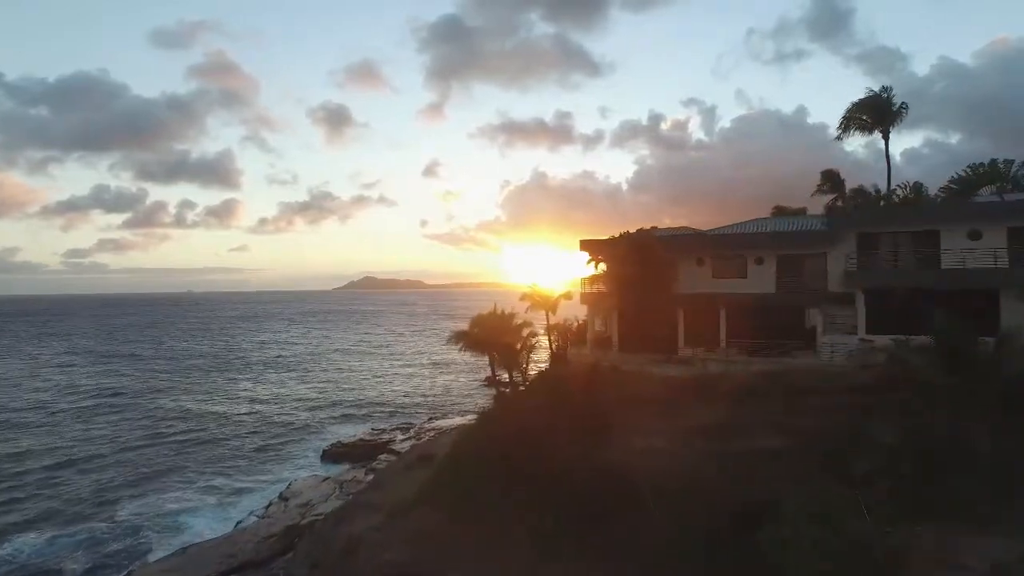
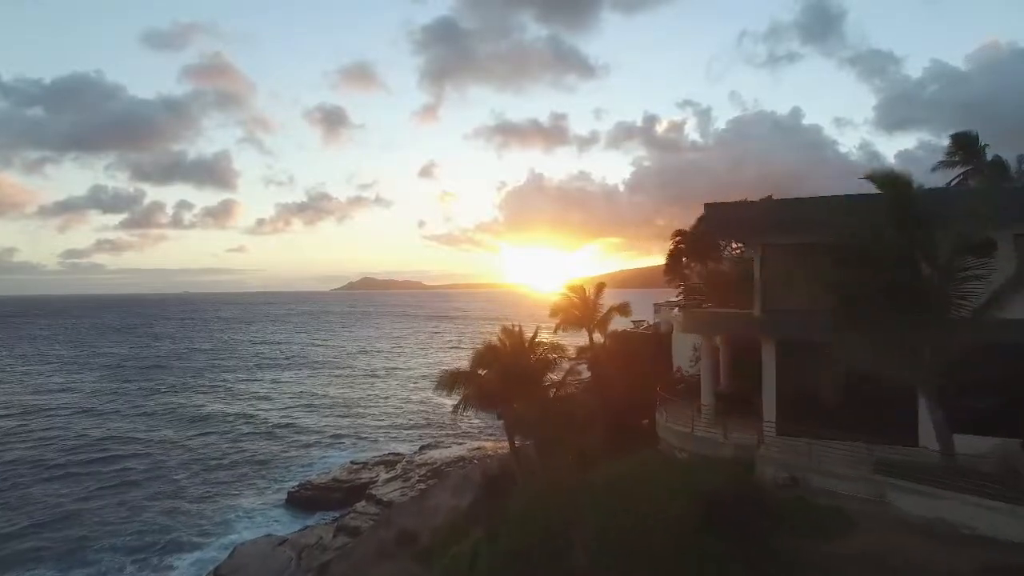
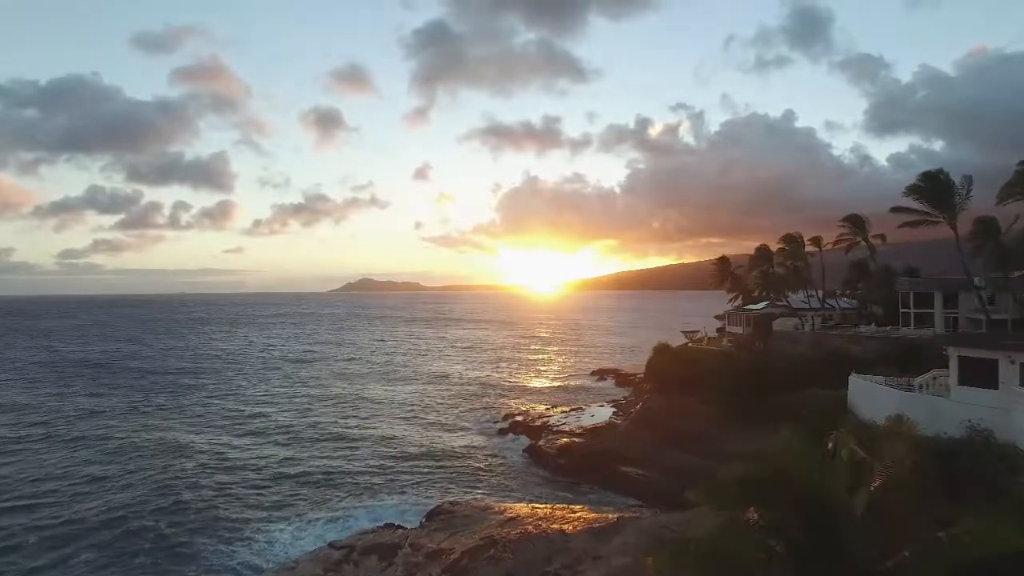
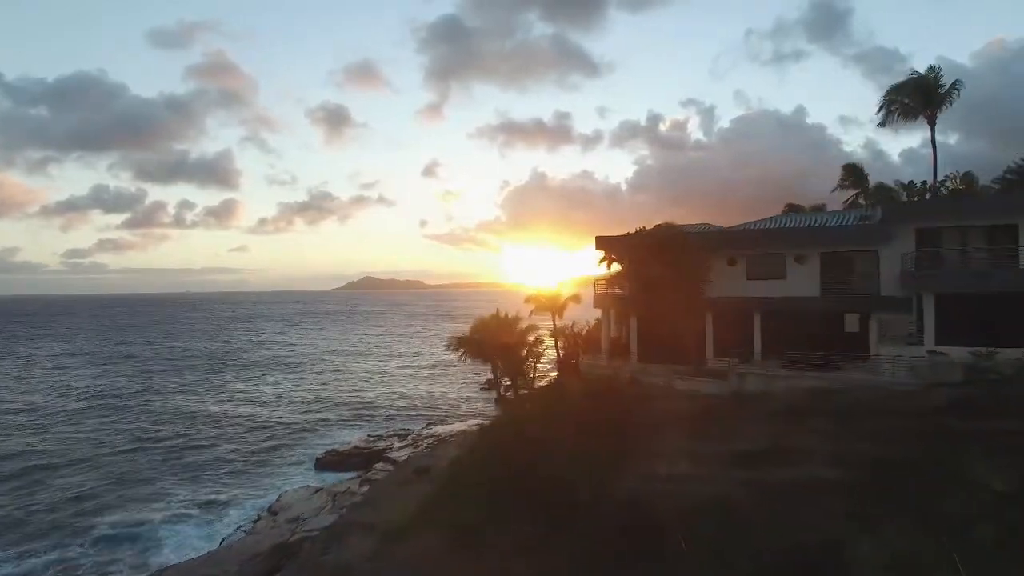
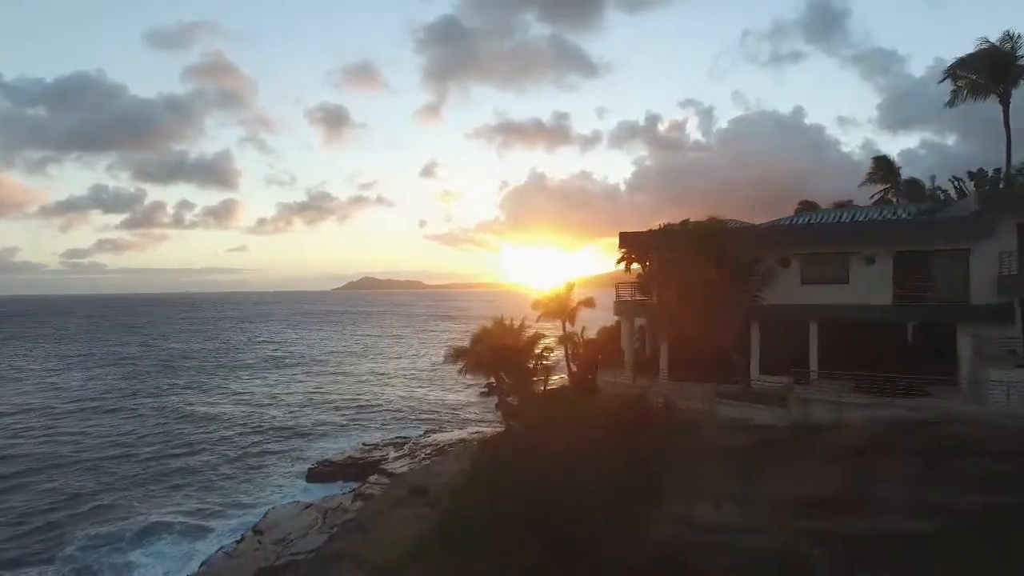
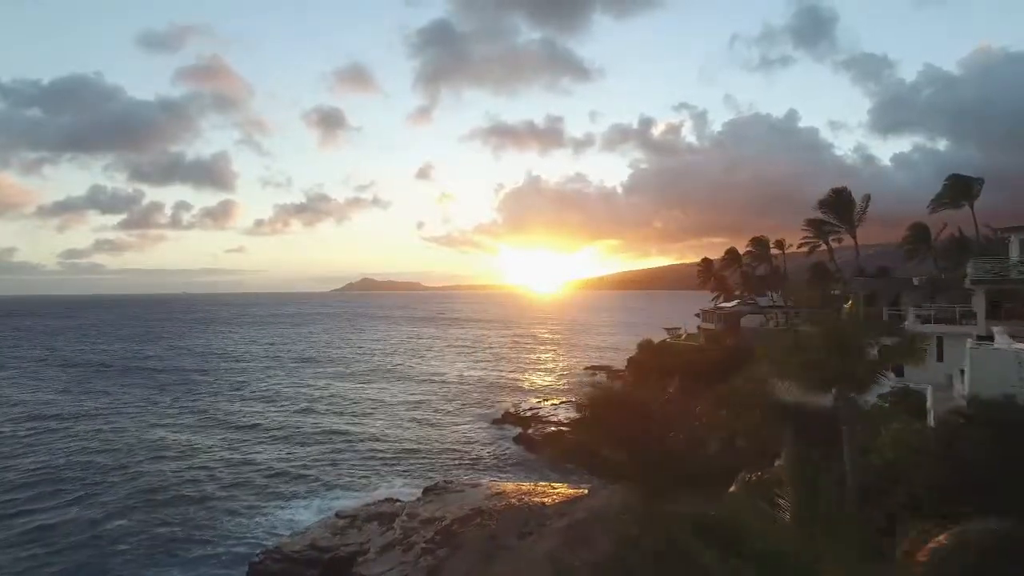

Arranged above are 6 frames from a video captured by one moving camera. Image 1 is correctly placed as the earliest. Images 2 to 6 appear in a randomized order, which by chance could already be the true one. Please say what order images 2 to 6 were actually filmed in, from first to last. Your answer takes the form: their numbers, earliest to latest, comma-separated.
4, 5, 2, 6, 3
